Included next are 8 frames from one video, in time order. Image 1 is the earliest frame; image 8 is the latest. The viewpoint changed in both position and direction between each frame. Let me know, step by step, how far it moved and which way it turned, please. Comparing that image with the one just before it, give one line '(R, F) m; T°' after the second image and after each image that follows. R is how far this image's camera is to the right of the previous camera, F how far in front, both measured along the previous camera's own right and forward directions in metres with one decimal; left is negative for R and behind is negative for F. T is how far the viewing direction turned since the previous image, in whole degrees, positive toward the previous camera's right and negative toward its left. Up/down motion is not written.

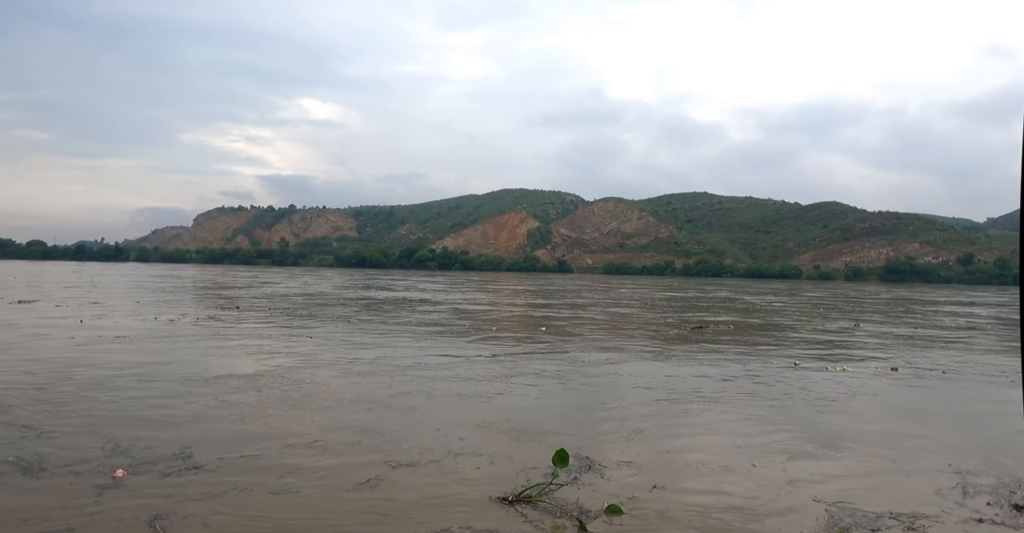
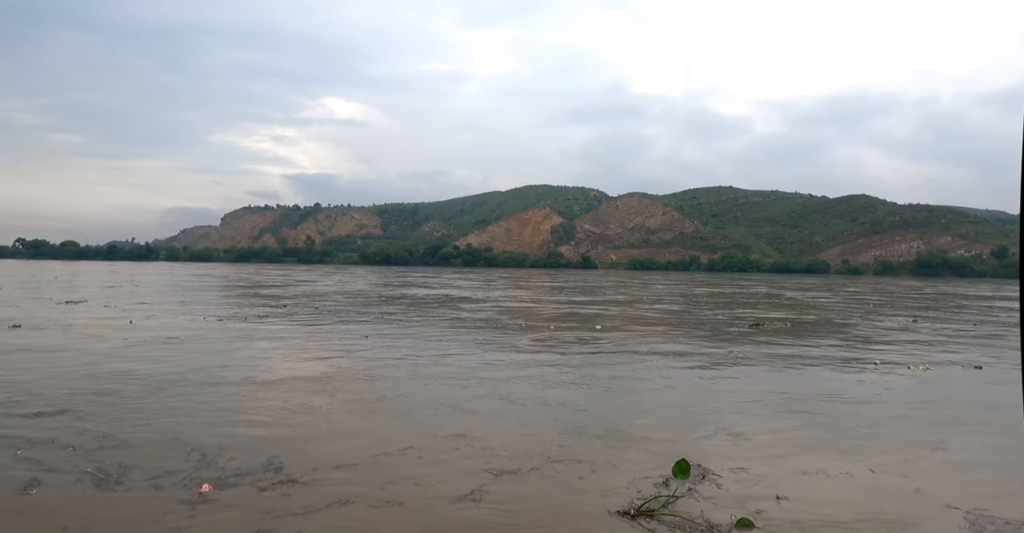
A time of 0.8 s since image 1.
(-1.0, +0.6) m; -2°
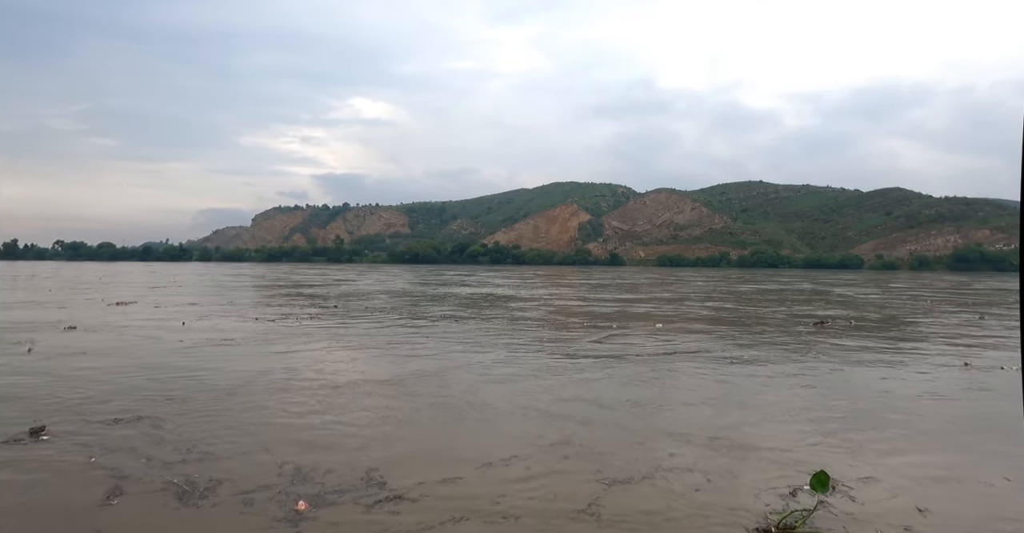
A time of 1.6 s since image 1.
(-1.0, +0.6) m; -2°
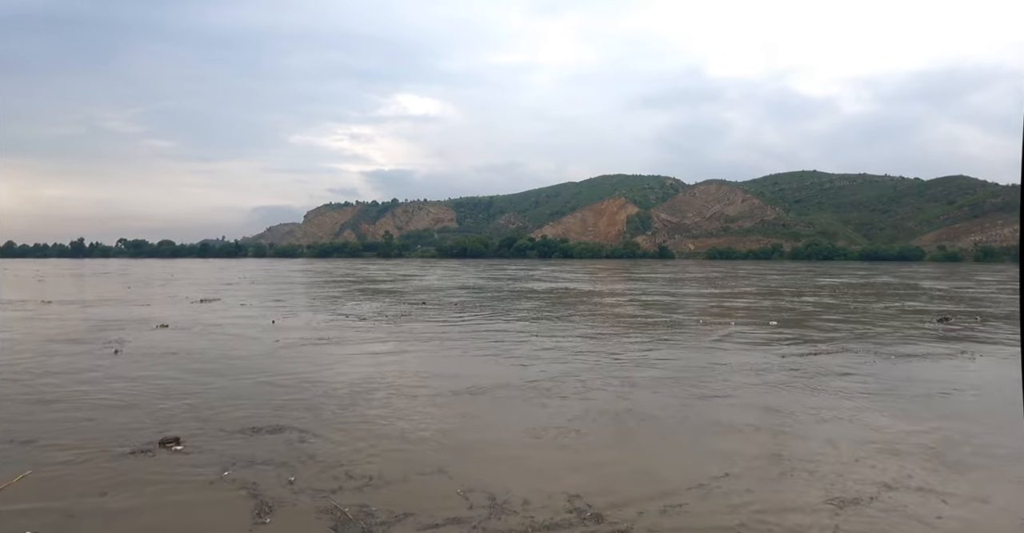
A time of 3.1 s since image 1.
(-1.7, +1.1) m; -4°
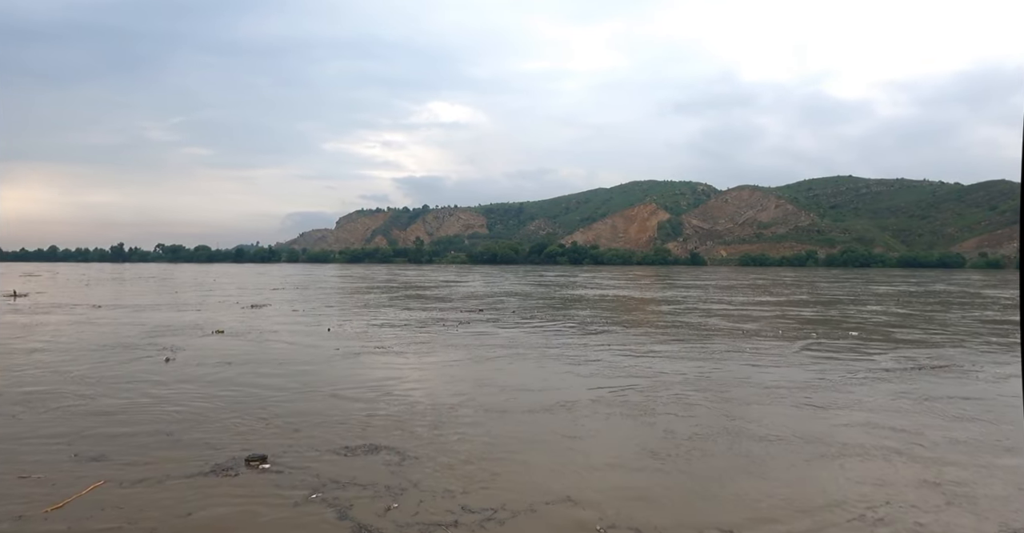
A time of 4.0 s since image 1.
(-1.0, +0.7) m; -2°
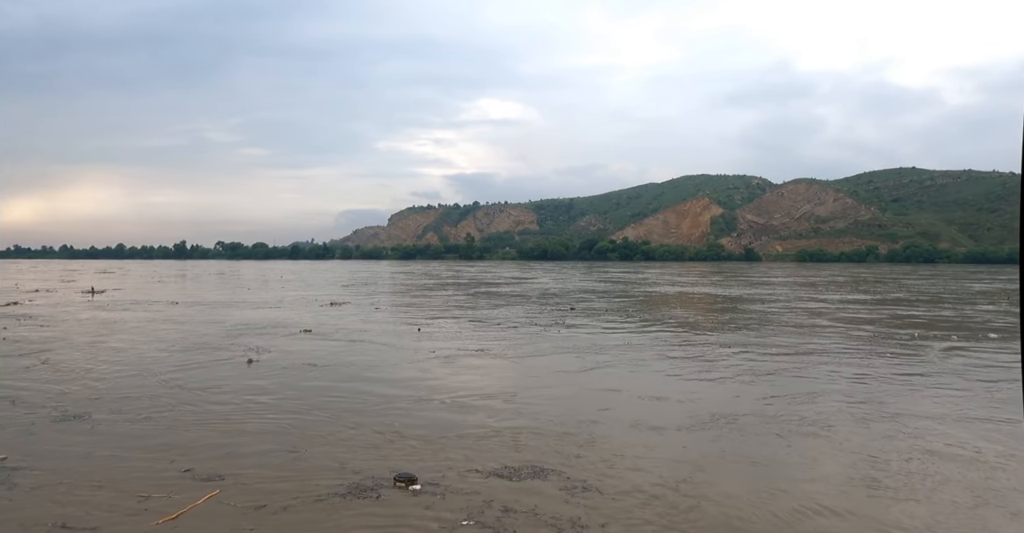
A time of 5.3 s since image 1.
(-1.4, +1.0) m; -4°
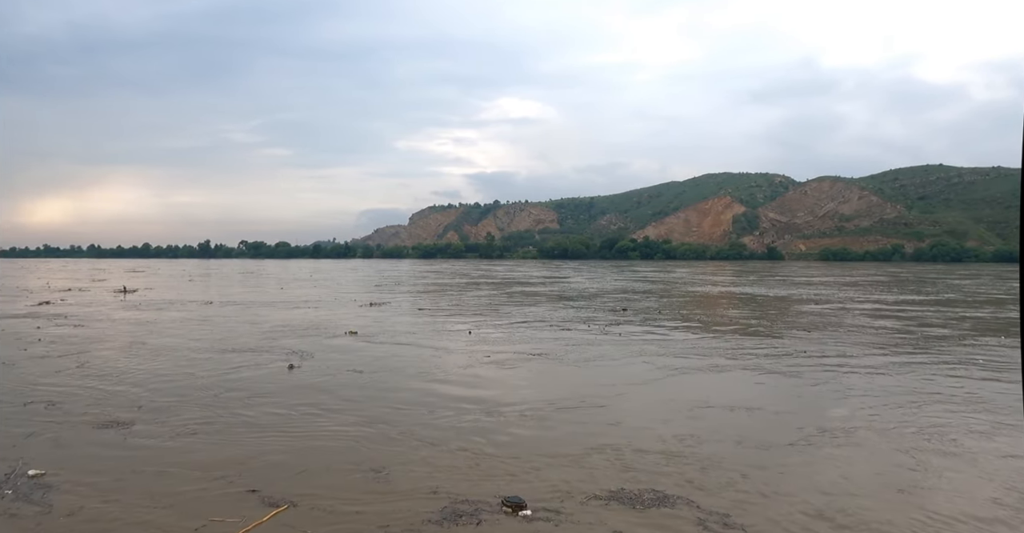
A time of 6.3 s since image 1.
(-0.9, +0.7) m; -2°
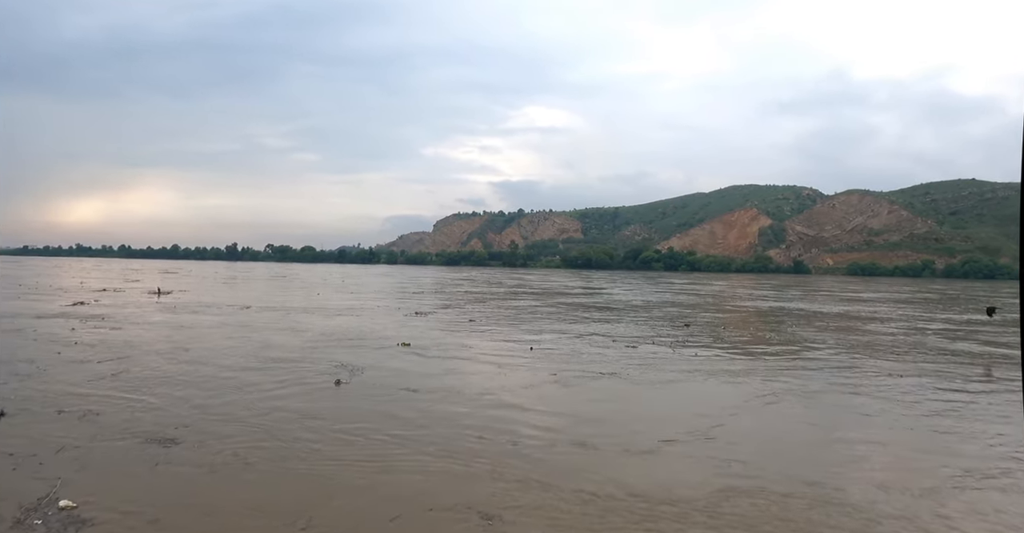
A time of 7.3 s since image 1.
(-1.1, +0.8) m; -2°
